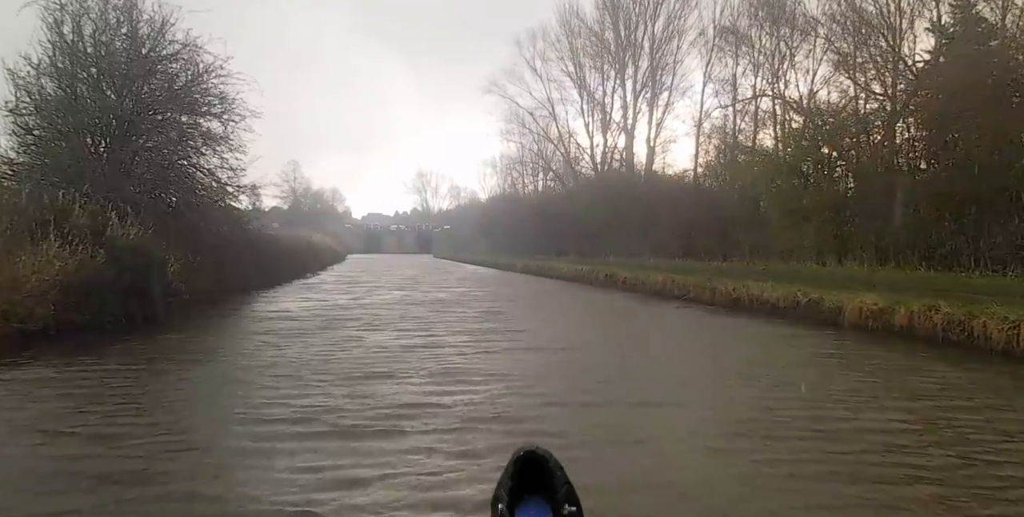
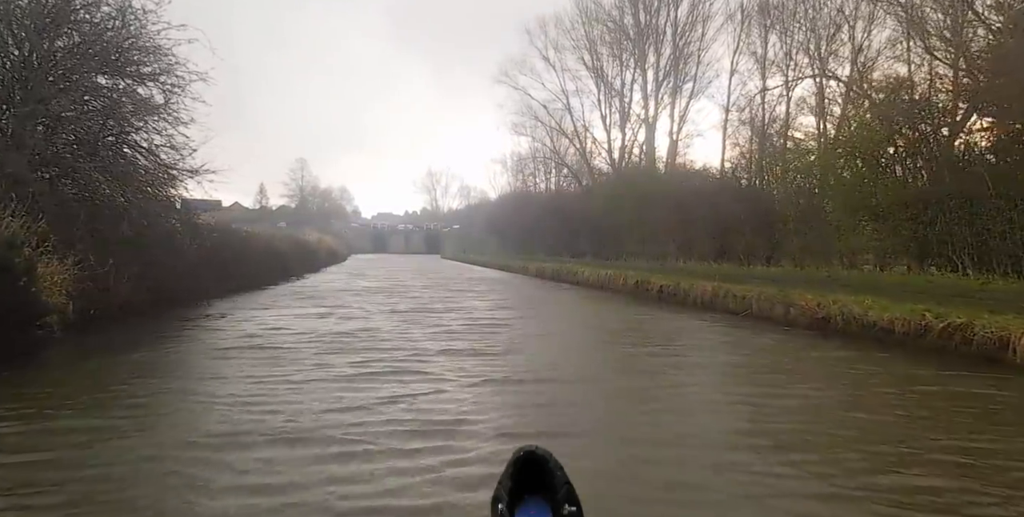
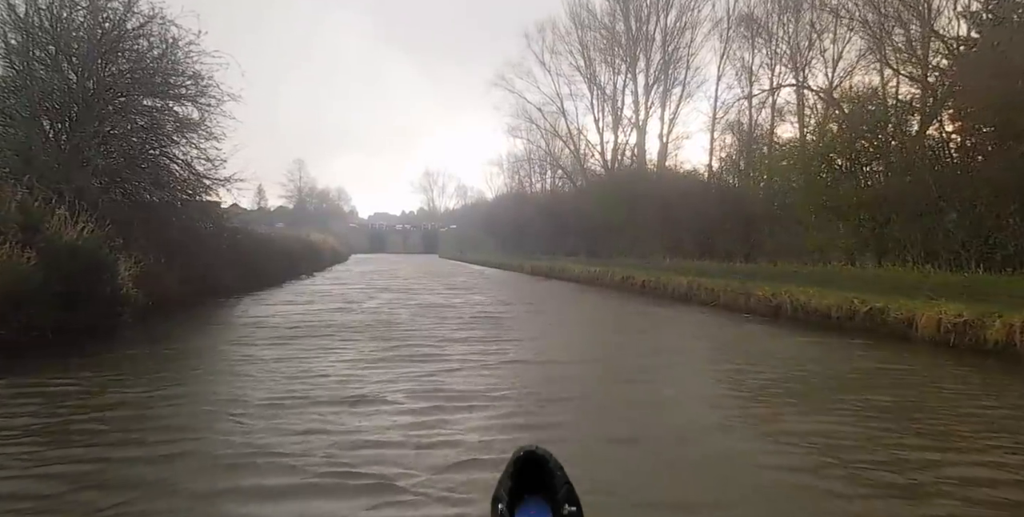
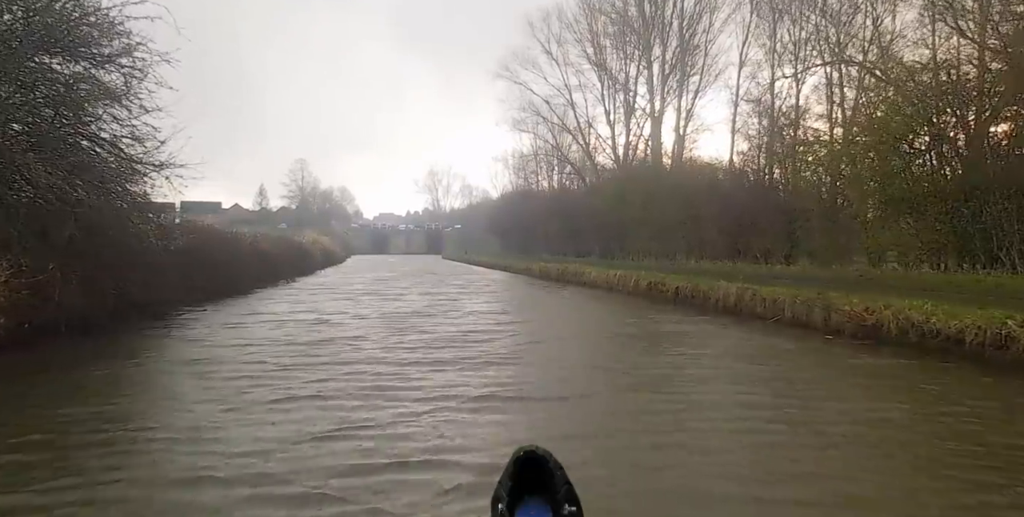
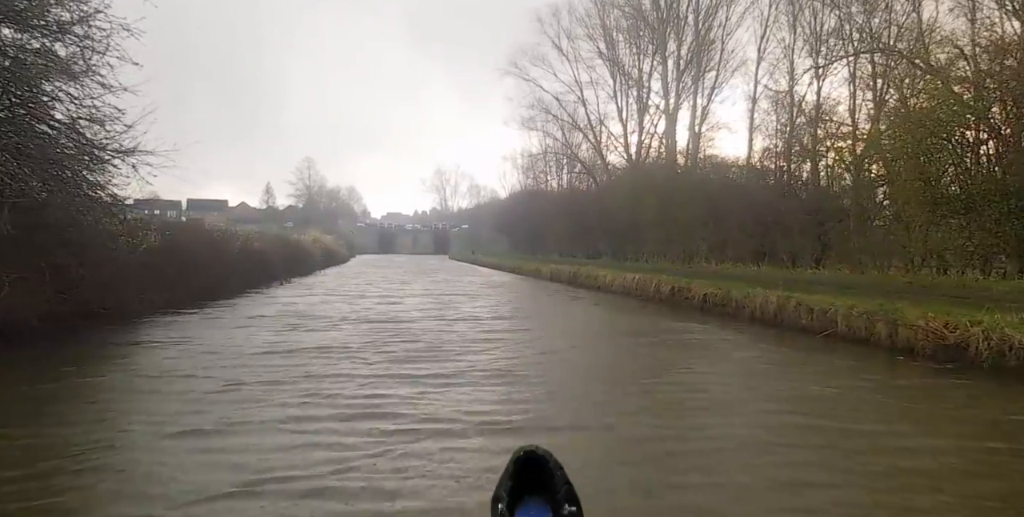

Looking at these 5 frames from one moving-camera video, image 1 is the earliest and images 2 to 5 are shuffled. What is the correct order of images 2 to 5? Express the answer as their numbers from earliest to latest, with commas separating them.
3, 2, 4, 5
